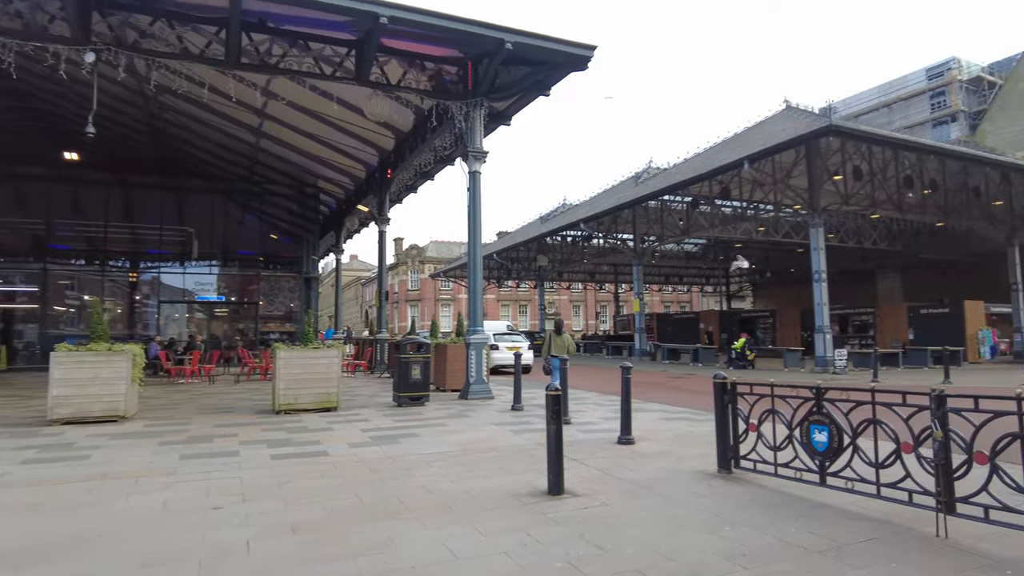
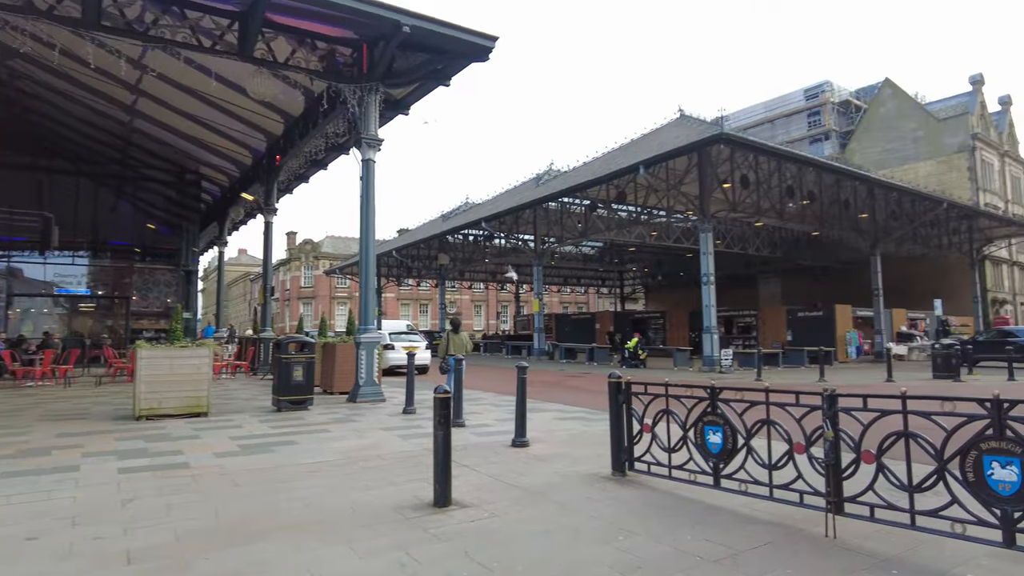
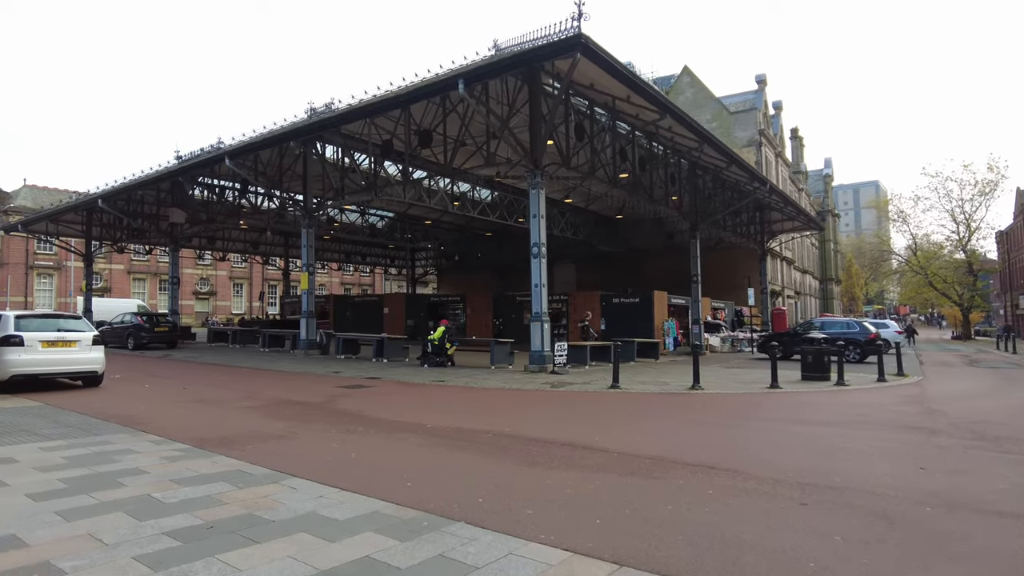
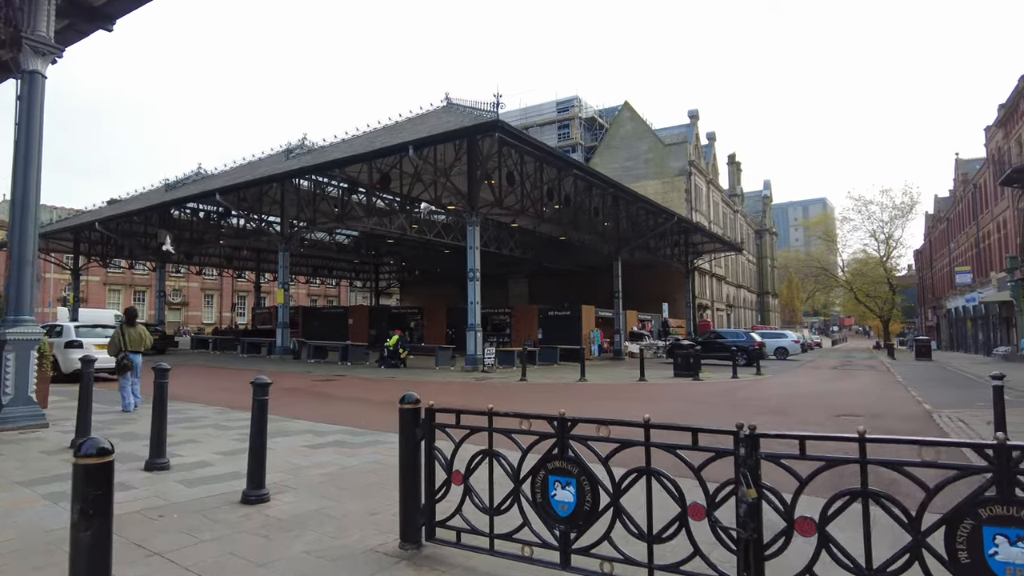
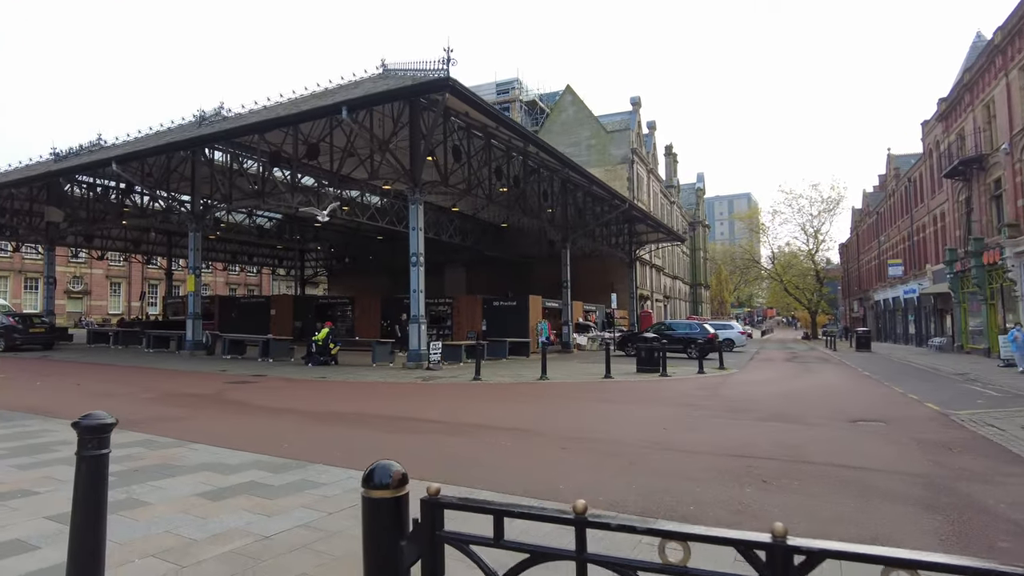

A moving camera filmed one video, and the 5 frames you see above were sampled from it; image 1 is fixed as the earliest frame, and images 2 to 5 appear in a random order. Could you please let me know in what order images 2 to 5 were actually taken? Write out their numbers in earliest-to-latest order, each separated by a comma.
2, 4, 5, 3
